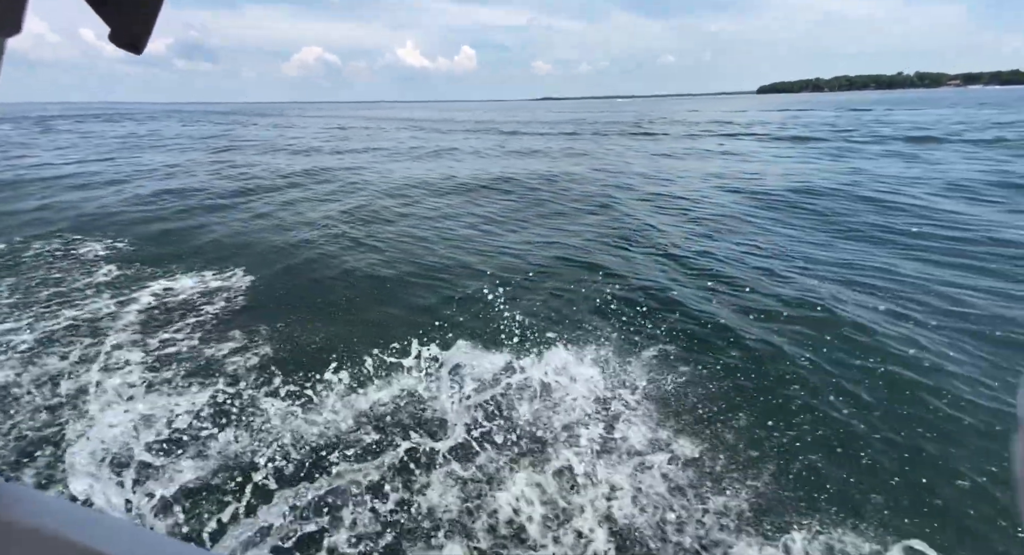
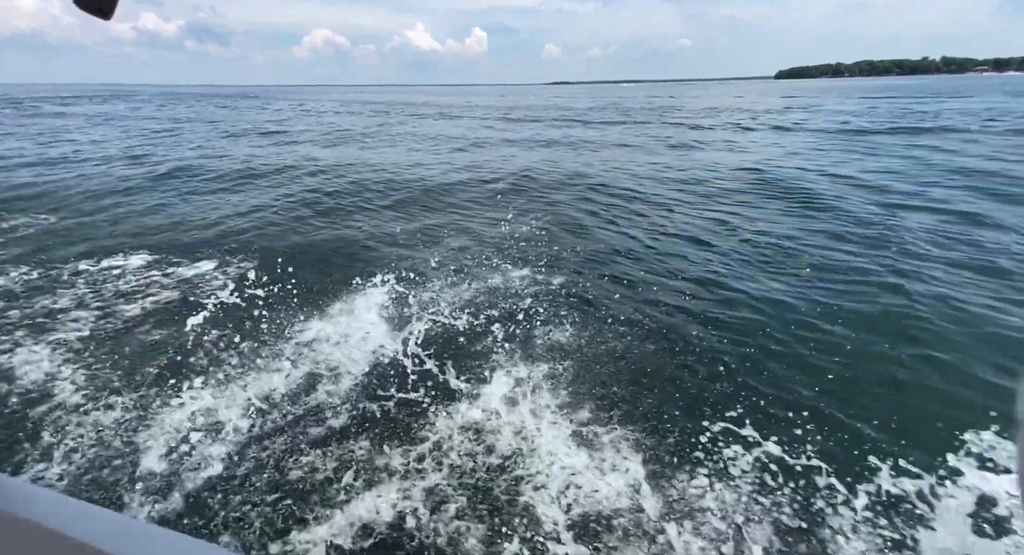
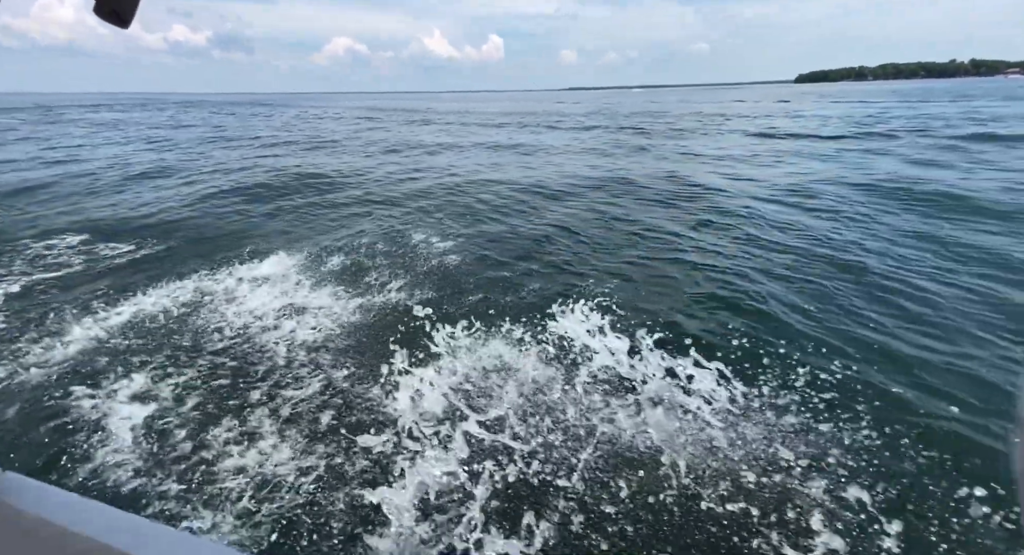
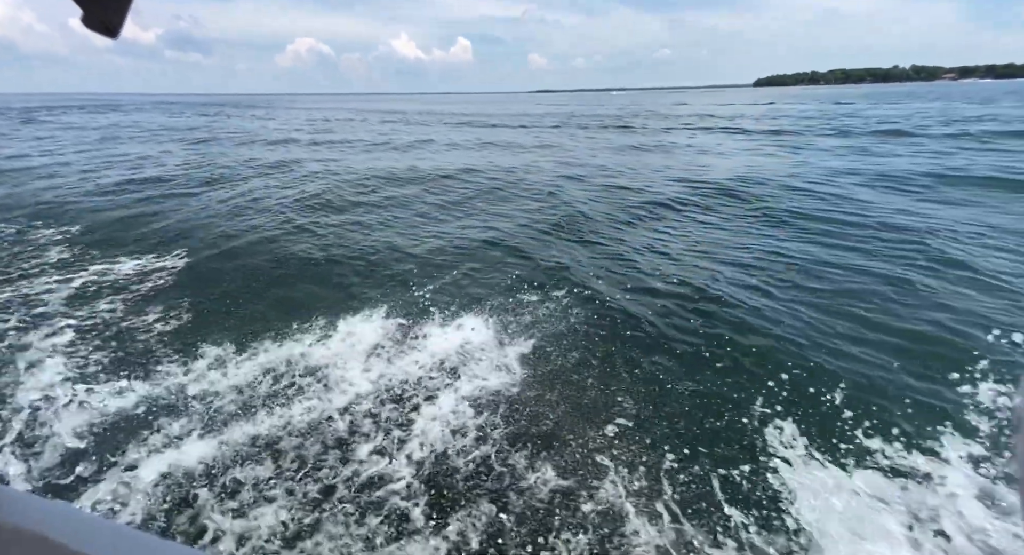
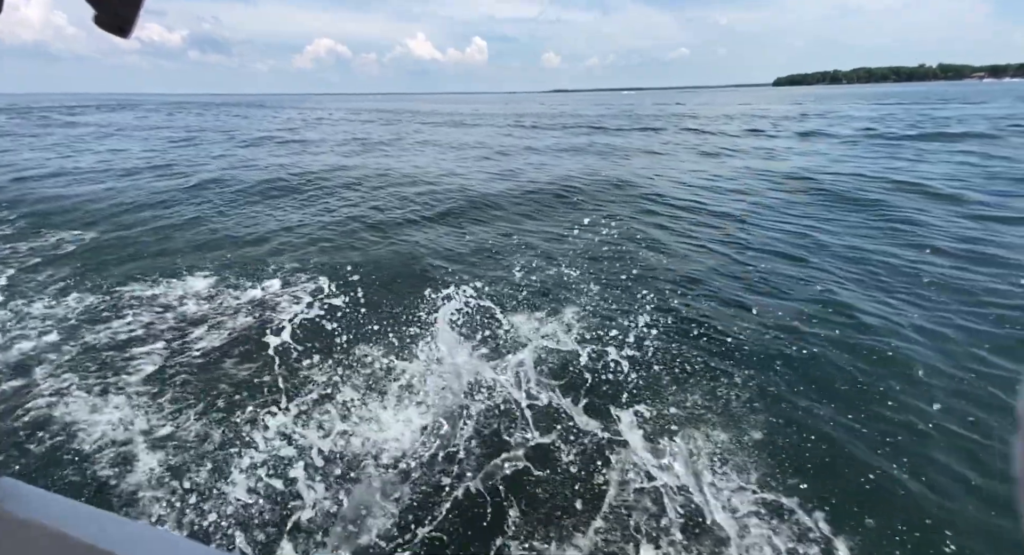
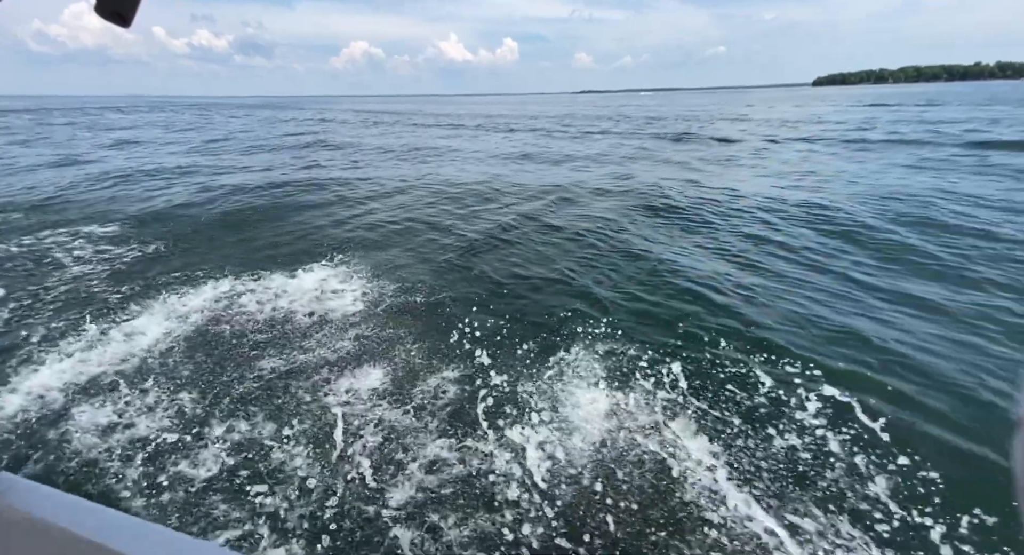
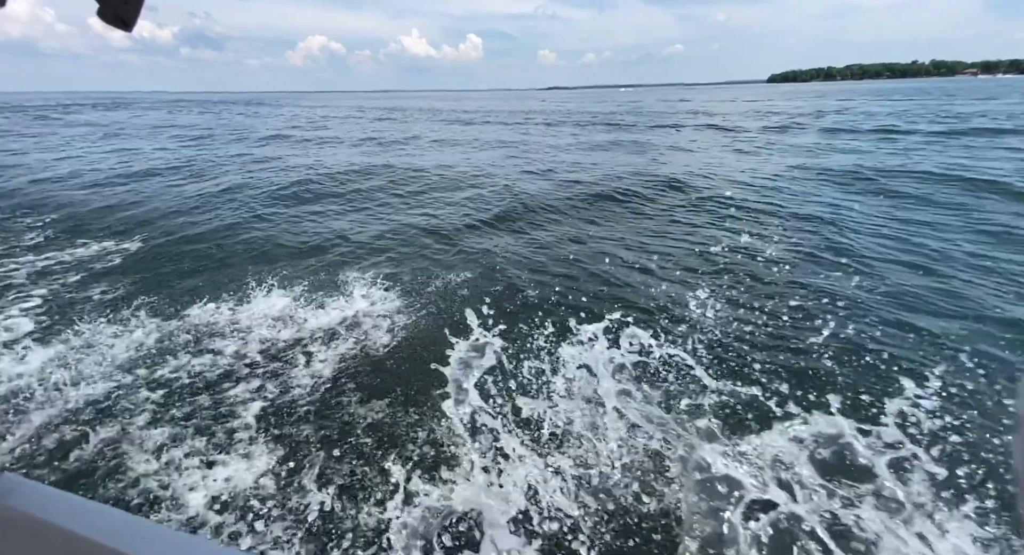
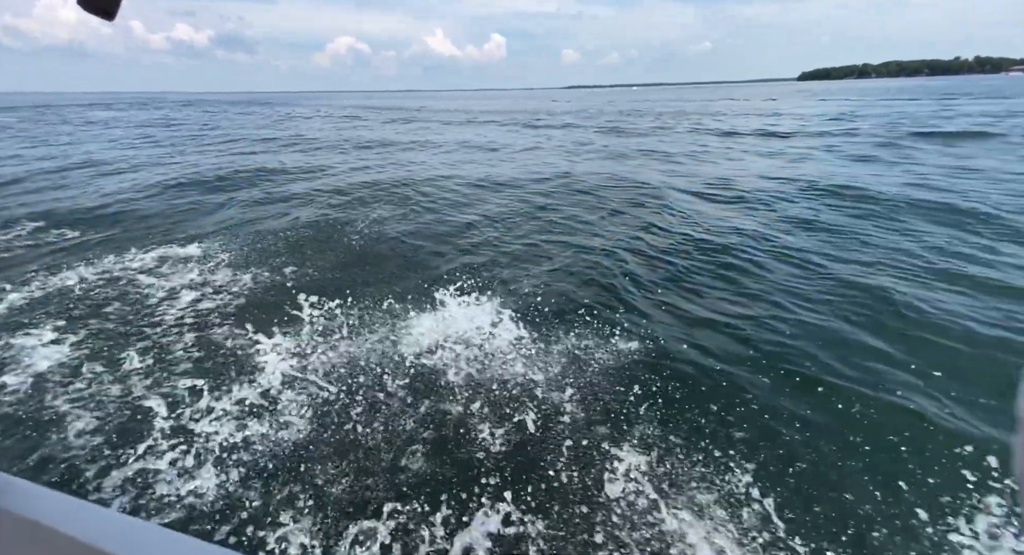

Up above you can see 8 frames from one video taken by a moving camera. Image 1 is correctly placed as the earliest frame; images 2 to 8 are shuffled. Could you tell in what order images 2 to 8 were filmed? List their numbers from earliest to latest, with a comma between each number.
4, 7, 5, 2, 3, 8, 6
